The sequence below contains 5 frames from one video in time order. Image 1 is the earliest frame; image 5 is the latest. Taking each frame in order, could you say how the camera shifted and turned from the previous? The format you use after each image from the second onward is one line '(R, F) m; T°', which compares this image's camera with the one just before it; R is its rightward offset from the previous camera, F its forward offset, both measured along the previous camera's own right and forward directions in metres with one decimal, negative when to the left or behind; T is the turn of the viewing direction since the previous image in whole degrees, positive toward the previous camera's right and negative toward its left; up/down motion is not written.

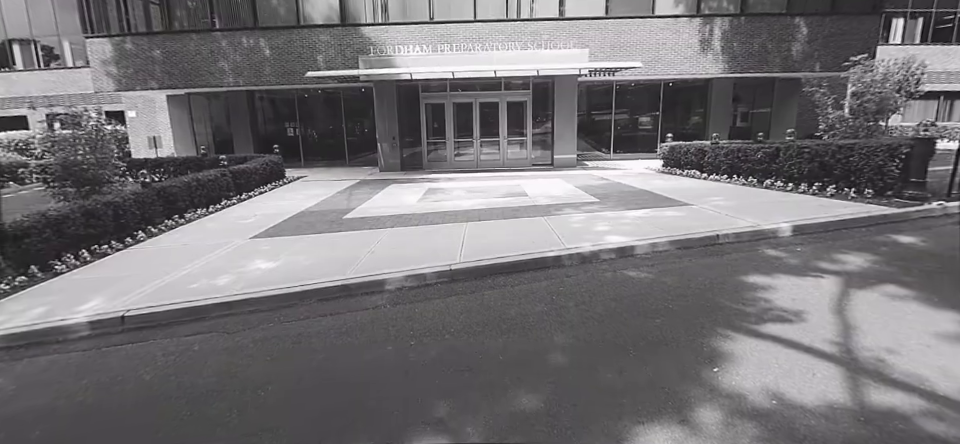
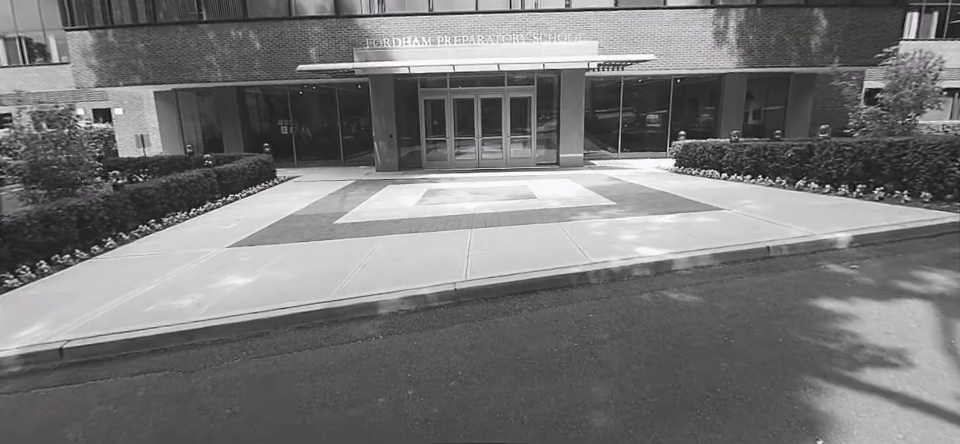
(-0.1, +0.8) m; 0°
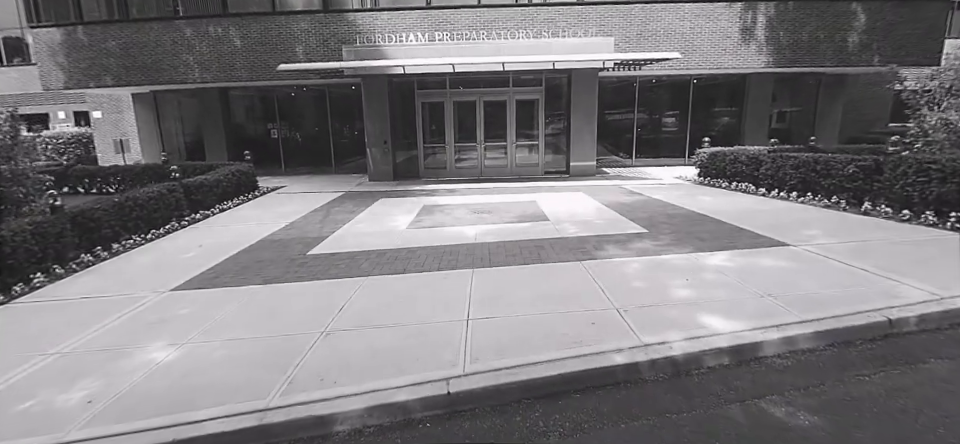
(0.0, +1.3) m; 0°
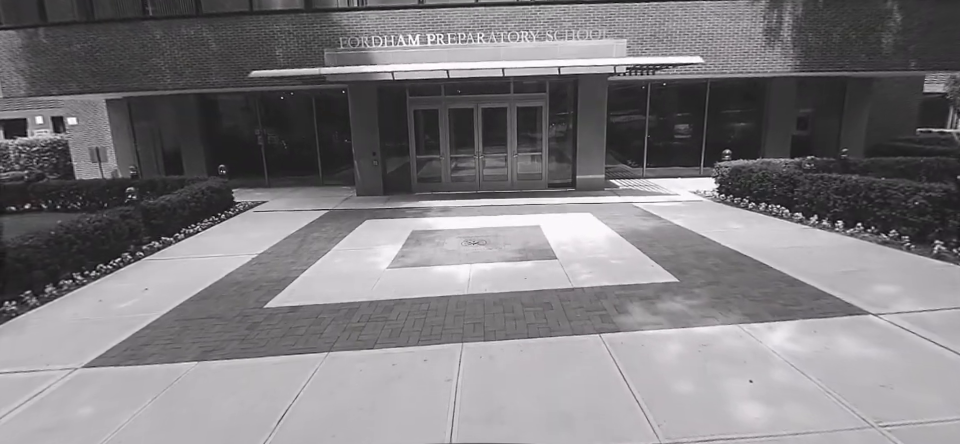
(+0.1, +1.2) m; 0°
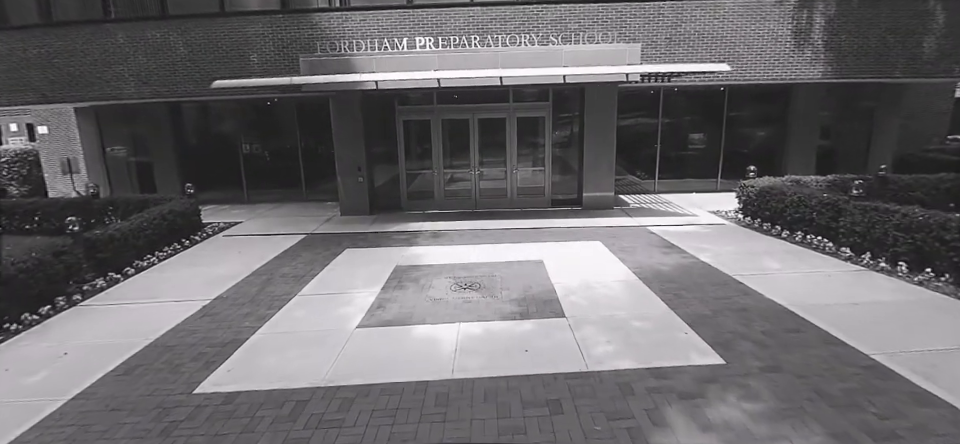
(+0.1, +1.2) m; 0°
